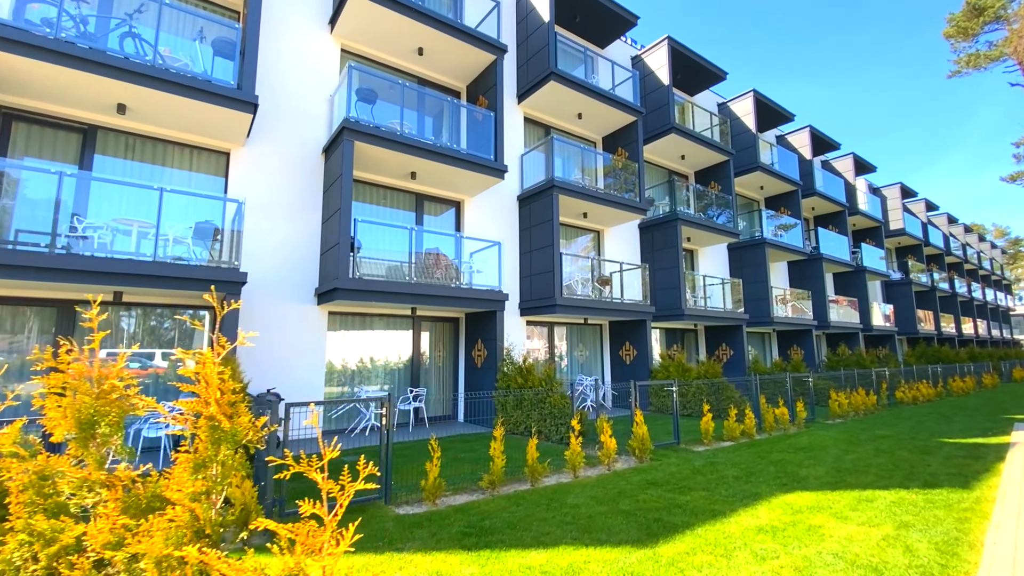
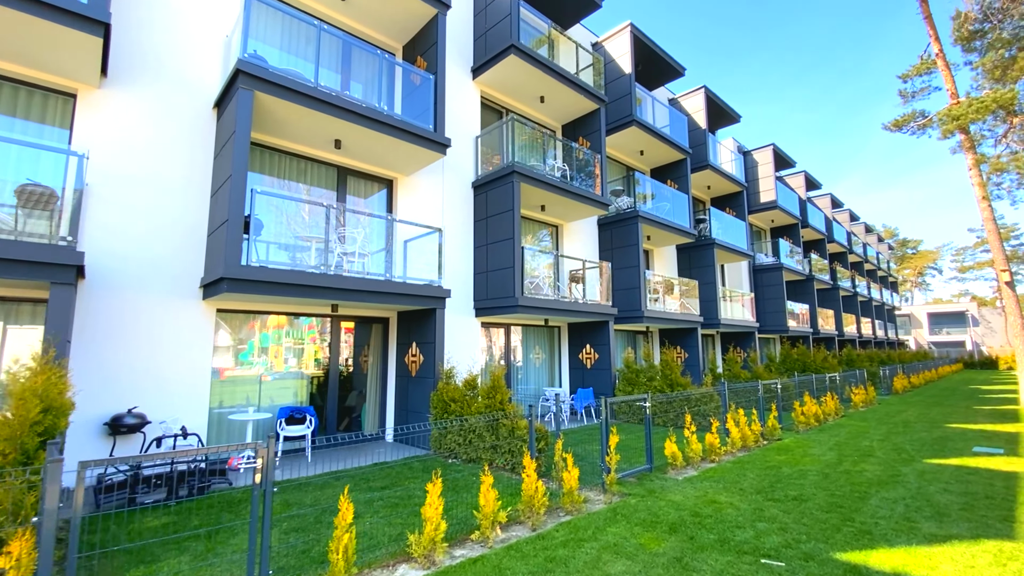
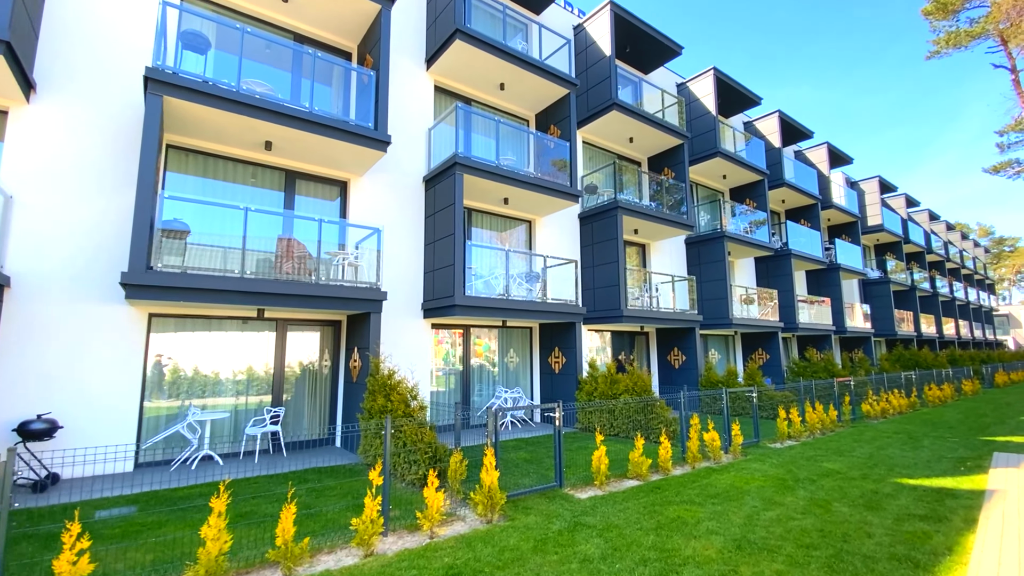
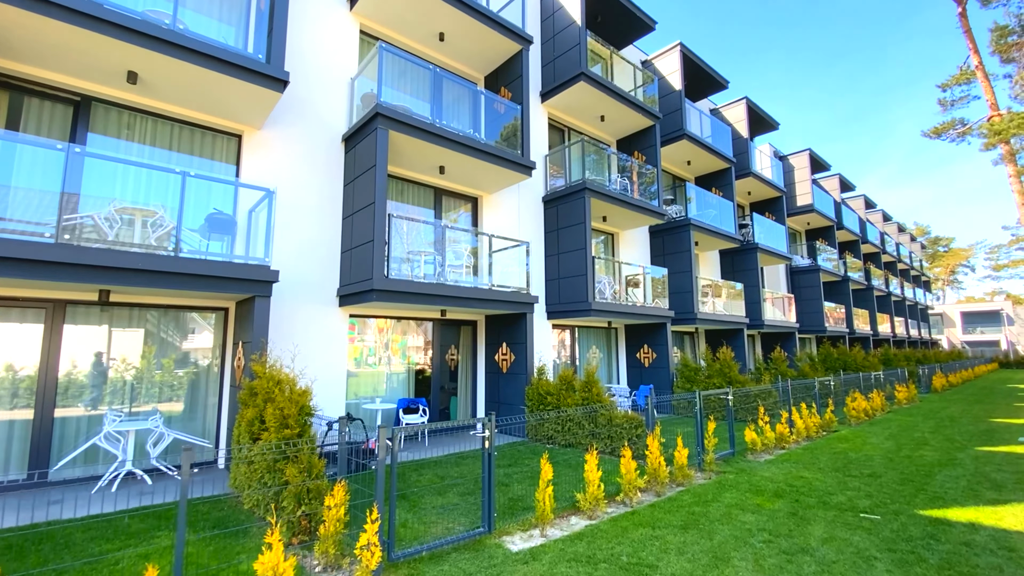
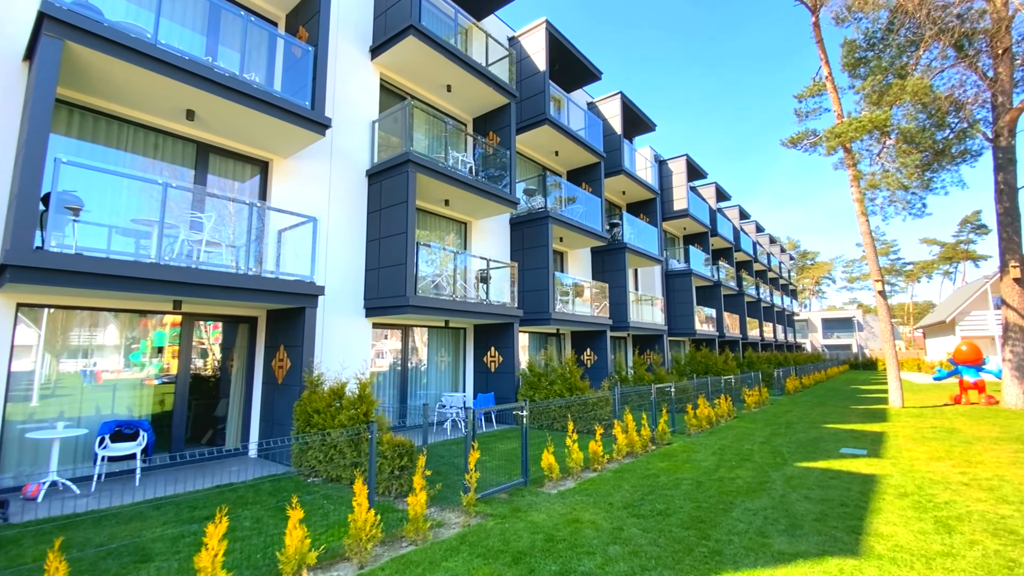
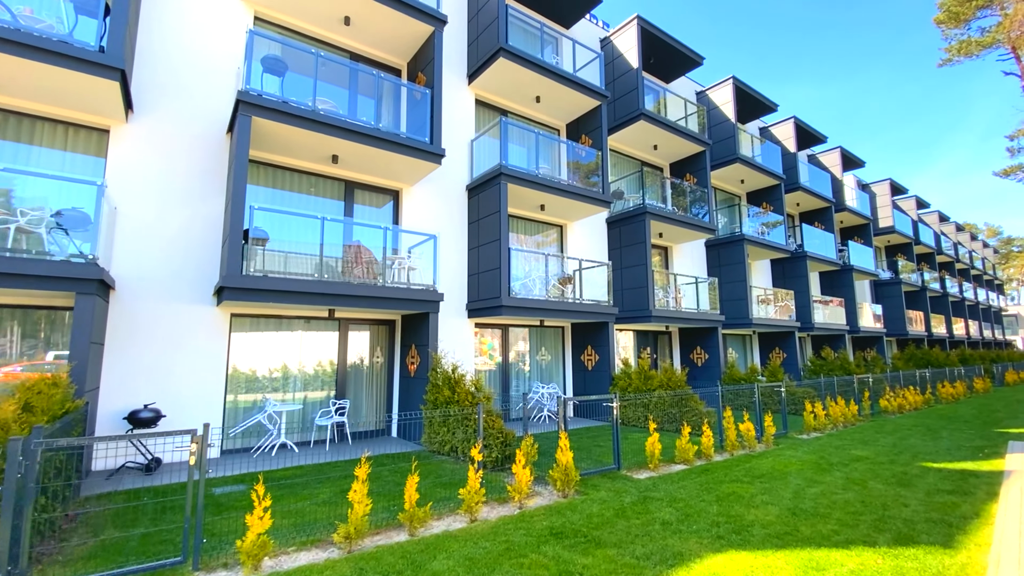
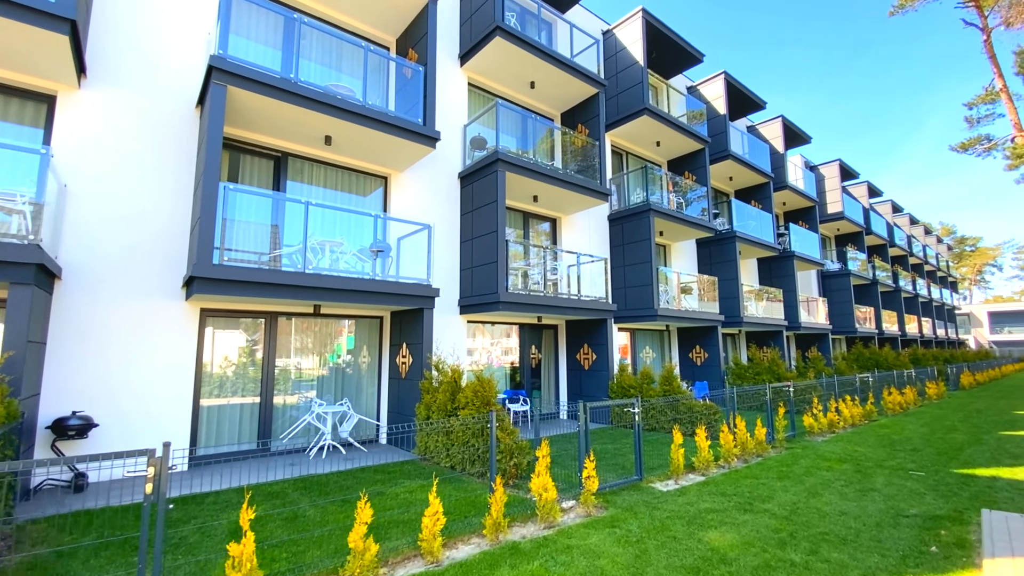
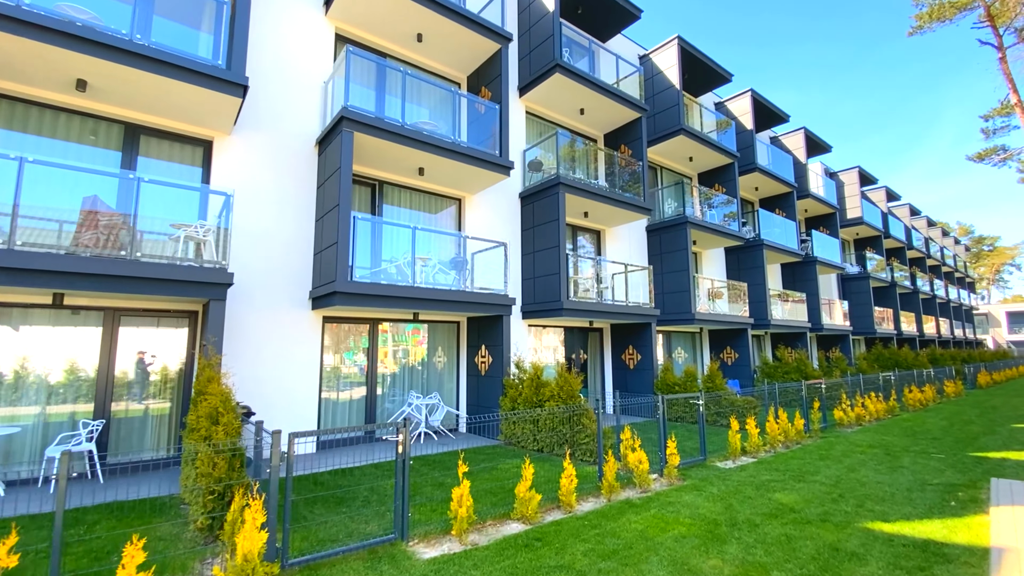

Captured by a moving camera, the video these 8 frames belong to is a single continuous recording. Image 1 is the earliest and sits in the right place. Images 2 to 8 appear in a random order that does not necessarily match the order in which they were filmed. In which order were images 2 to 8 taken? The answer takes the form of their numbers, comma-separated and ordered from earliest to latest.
6, 3, 8, 7, 4, 2, 5
